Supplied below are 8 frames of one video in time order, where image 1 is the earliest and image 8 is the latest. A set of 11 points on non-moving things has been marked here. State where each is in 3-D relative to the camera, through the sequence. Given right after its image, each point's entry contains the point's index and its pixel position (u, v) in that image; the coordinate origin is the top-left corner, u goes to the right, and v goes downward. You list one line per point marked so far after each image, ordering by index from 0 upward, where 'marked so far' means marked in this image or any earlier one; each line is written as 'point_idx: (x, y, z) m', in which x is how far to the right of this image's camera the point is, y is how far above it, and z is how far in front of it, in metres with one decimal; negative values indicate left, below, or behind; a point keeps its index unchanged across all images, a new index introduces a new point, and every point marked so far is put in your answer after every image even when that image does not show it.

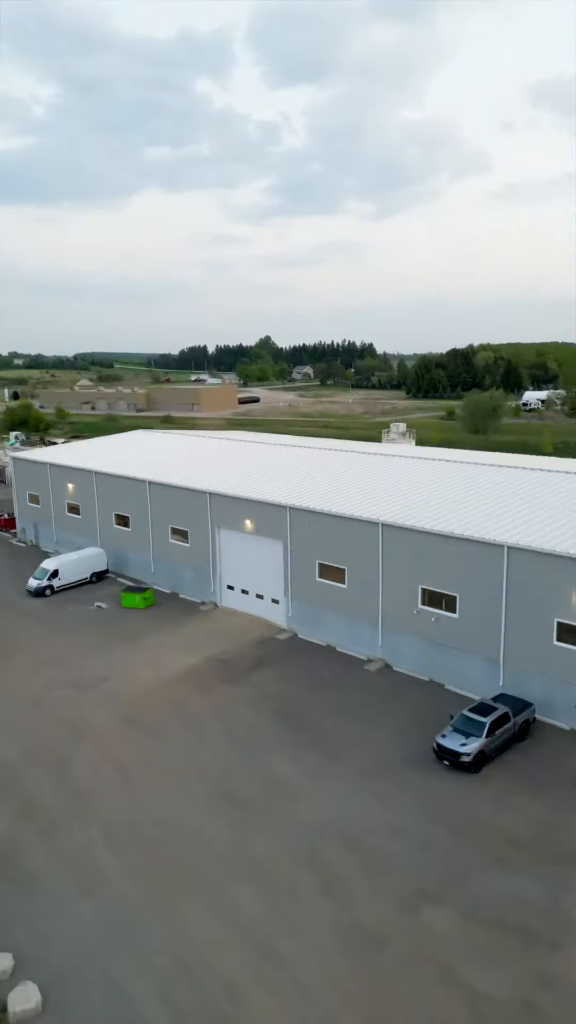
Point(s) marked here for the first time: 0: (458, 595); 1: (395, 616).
0: (+2.9, -1.4, +12.4) m
1: (+2.0, -1.9, +13.4) m
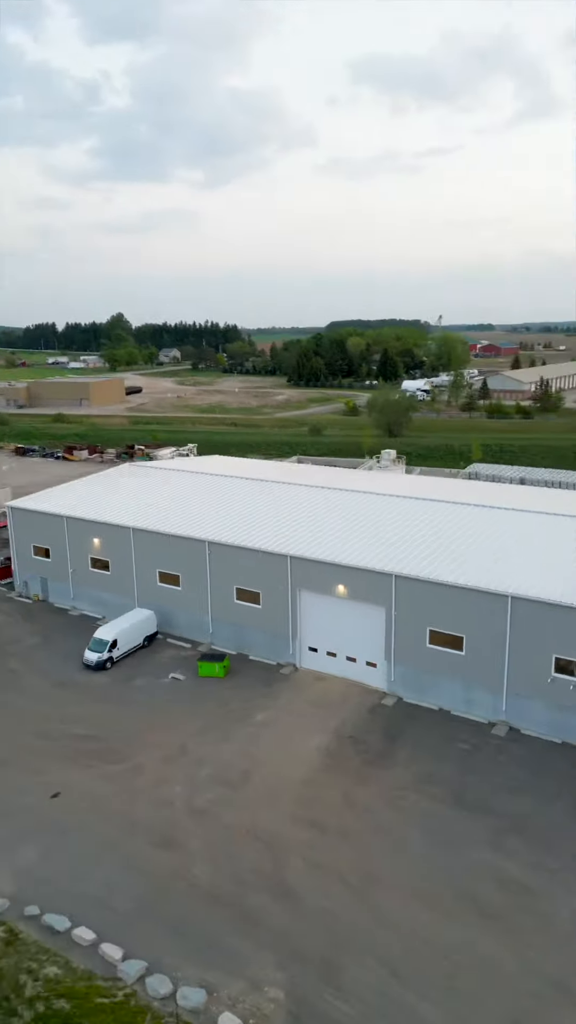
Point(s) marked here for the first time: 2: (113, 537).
0: (+5.6, -2.7, +13.3) m
1: (+4.6, -3.2, +14.1) m
2: (-4.6, -0.7, +19.5) m
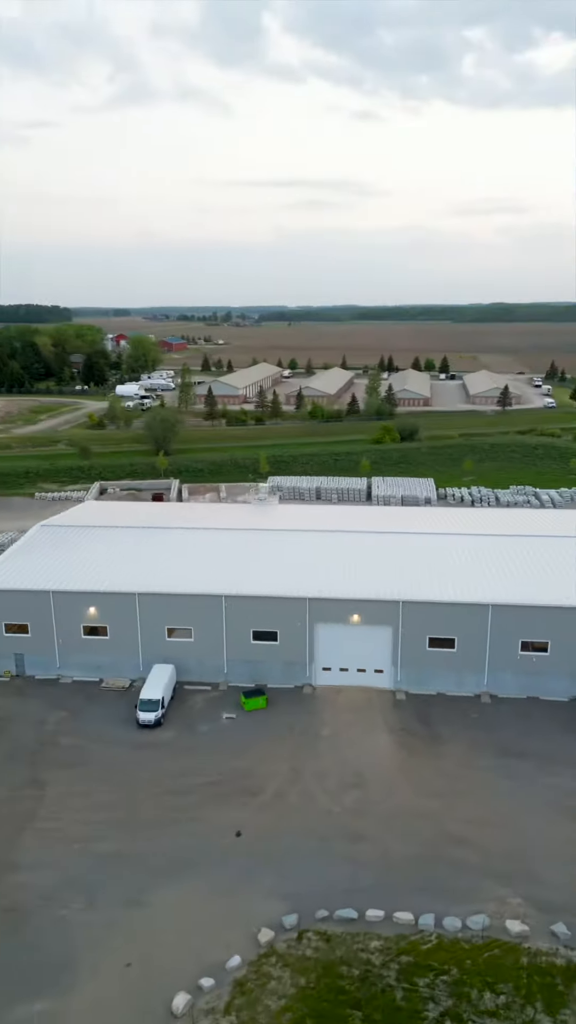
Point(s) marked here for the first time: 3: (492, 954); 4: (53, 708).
0: (+7.1, -3.5, +20.0) m
1: (+5.8, -4.1, +20.3) m
2: (-4.9, -2.6, +20.9) m
3: (+3.5, -7.5, +12.5) m
4: (-6.3, -5.3, +19.9) m
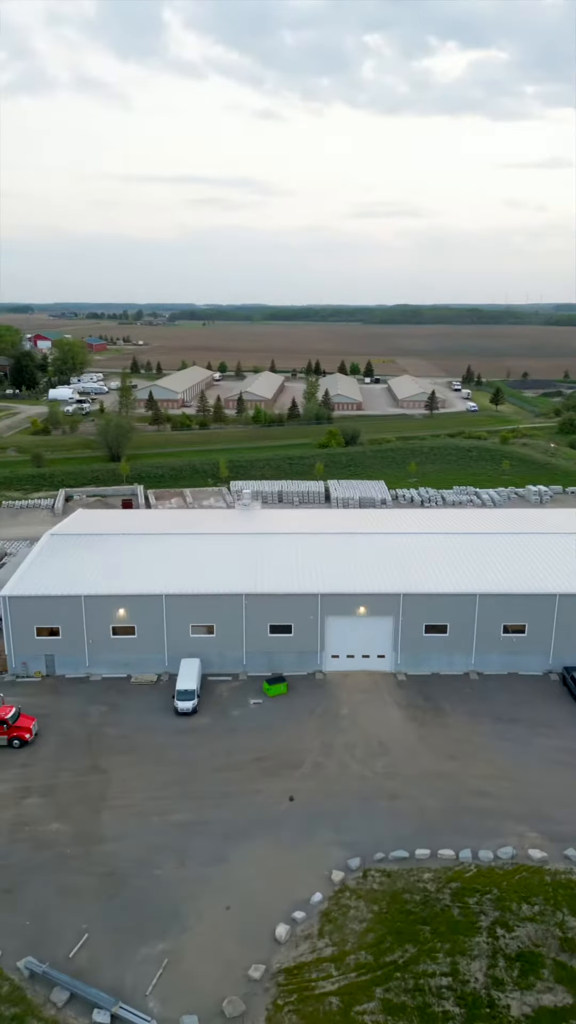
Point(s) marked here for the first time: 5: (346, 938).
0: (+7.5, -3.5, +23.3) m
1: (+6.3, -4.2, +23.4) m
2: (-4.5, -2.9, +22.7) m
3: (+4.9, -7.6, +15.5) m
4: (-5.7, -5.6, +21.6) m
5: (+1.2, -8.1, +14.0) m
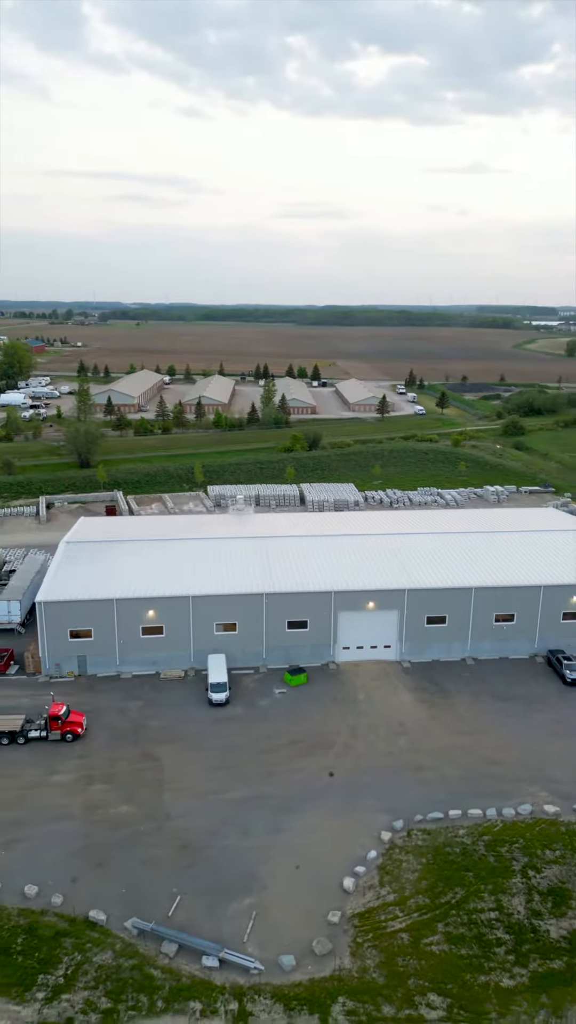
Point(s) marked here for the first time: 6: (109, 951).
0: (+8.0, -3.6, +26.1) m
1: (+6.8, -4.2, +26.1) m
2: (-3.9, -3.1, +24.4) m
3: (+6.2, -7.7, +18.0) m
4: (-5.0, -5.9, +23.2) m
5: (+2.6, -8.2, +16.3) m
6: (-3.5, -8.5, +14.4) m
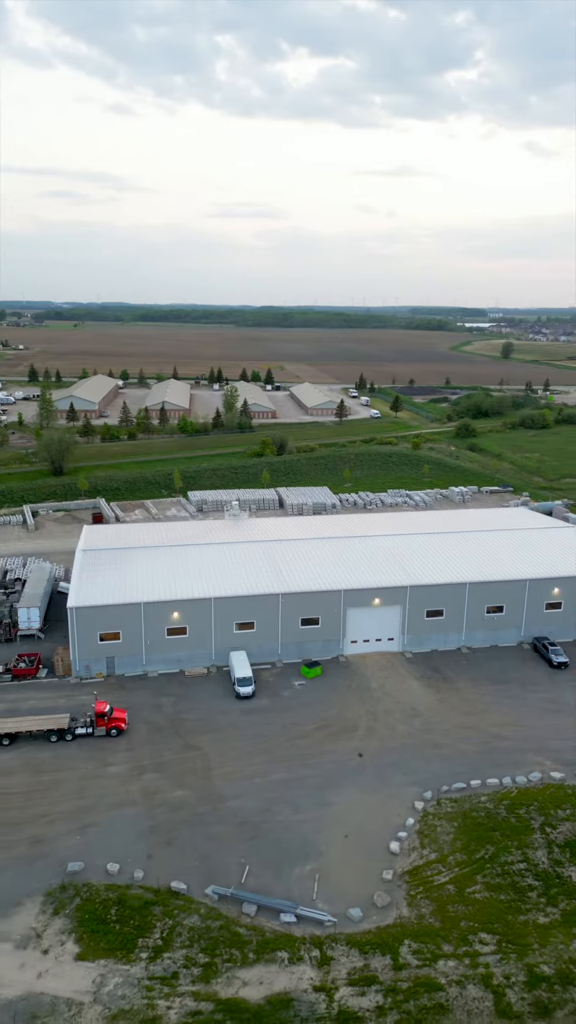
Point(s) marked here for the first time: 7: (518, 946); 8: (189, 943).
0: (+8.4, -3.6, +28.7) m
1: (+7.2, -4.3, +28.6) m
2: (-3.4, -3.4, +26.1) m
3: (+7.3, -7.7, +20.5) m
4: (-4.3, -6.1, +24.8) m
5: (+3.9, -8.3, +18.5) m
6: (-2.0, -8.8, +16.1) m
7: (+4.9, -9.2, +15.7) m
8: (-2.1, -9.0, +15.5) m
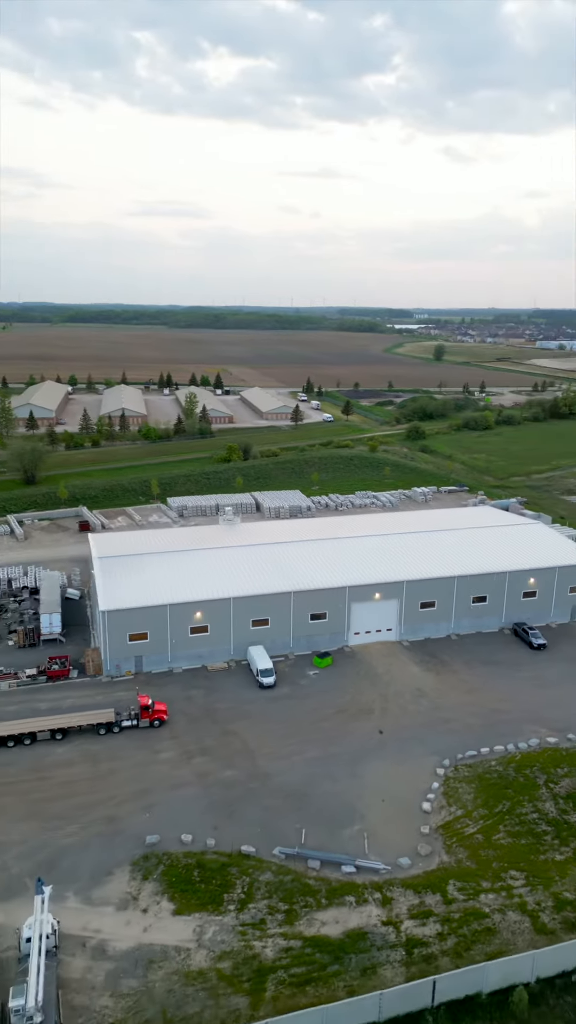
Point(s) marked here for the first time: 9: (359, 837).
0: (+8.7, -3.6, +31.9) m
1: (+7.4, -4.3, +31.7) m
2: (-2.9, -3.7, +28.3) m
3: (+8.4, -7.7, +23.7) m
4: (-3.6, -6.4, +26.9) m
5: (+5.2, -8.4, +21.4) m
6: (-0.5, -9.0, +18.5) m
7: (+6.4, -9.3, +18.7) m
8: (-0.5, -9.2, +17.8) m
9: (+1.9, -8.7, +19.8) m
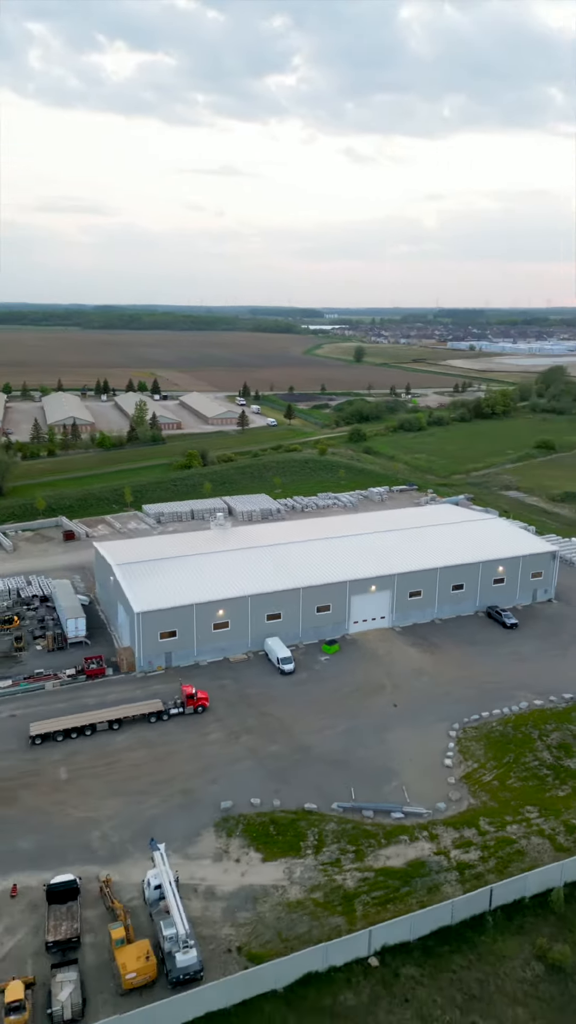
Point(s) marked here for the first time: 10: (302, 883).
0: (+8.7, -3.5, +36.2) m
1: (+7.5, -4.3, +35.9) m
2: (-2.3, -3.9, +31.3) m
3: (+9.5, -7.6, +28.0) m
4: (-2.8, -6.7, +29.9) m
5: (+6.6, -8.4, +25.3) m
6: (+1.3, -9.2, +21.9) m
7: (+8.2, -9.2, +22.8) m
8: (+1.4, -9.4, +21.2) m
9: (+3.5, -8.8, +23.5) m
10: (+0.4, -9.8, +19.6) m
